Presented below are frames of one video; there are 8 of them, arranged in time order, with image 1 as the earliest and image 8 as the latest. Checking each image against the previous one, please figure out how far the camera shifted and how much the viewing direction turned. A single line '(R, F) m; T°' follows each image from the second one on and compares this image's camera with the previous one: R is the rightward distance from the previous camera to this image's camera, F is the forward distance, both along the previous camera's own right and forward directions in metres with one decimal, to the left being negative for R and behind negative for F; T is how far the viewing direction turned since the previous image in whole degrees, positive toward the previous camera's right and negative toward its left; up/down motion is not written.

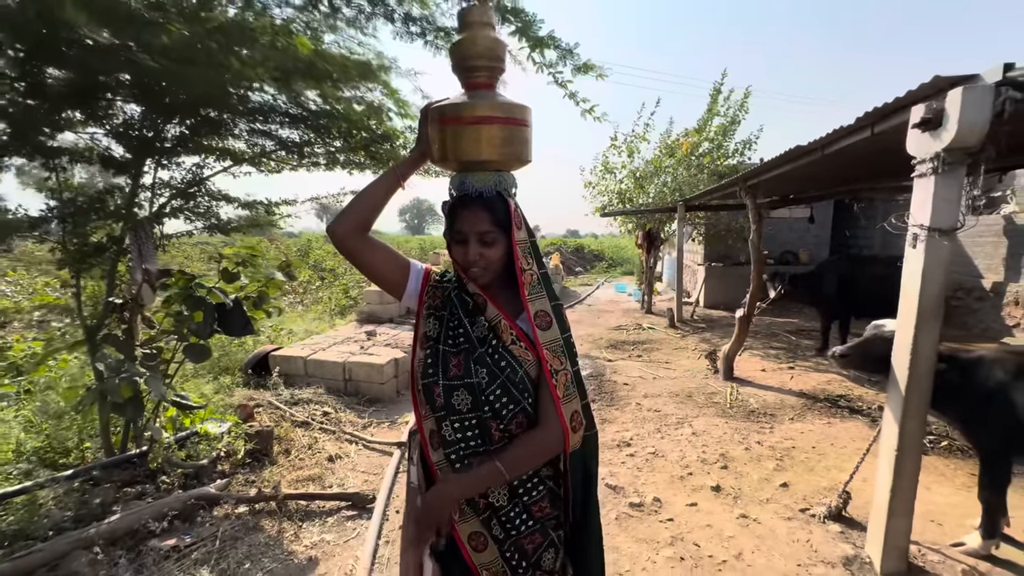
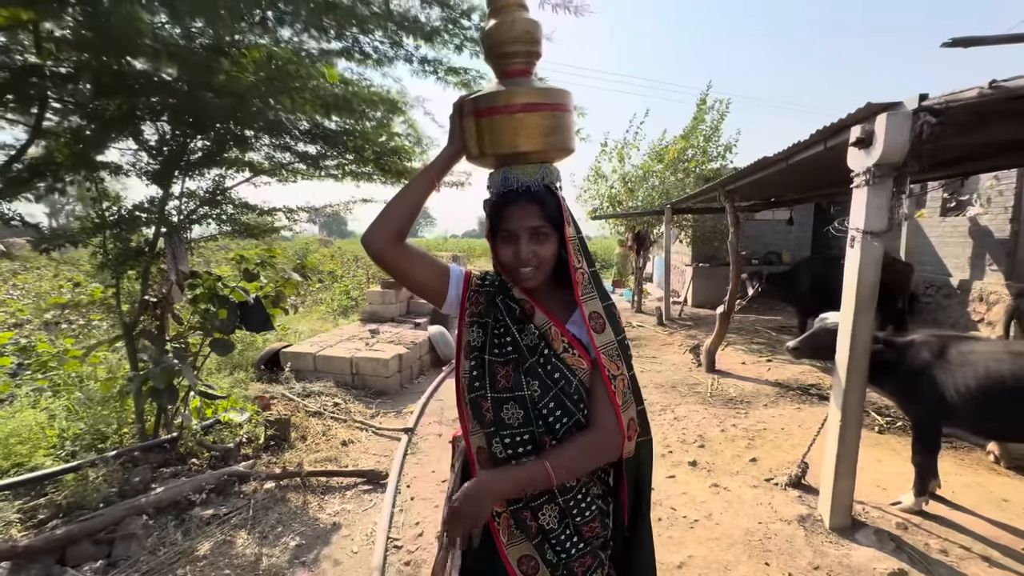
(0.0, -0.4) m; +1°
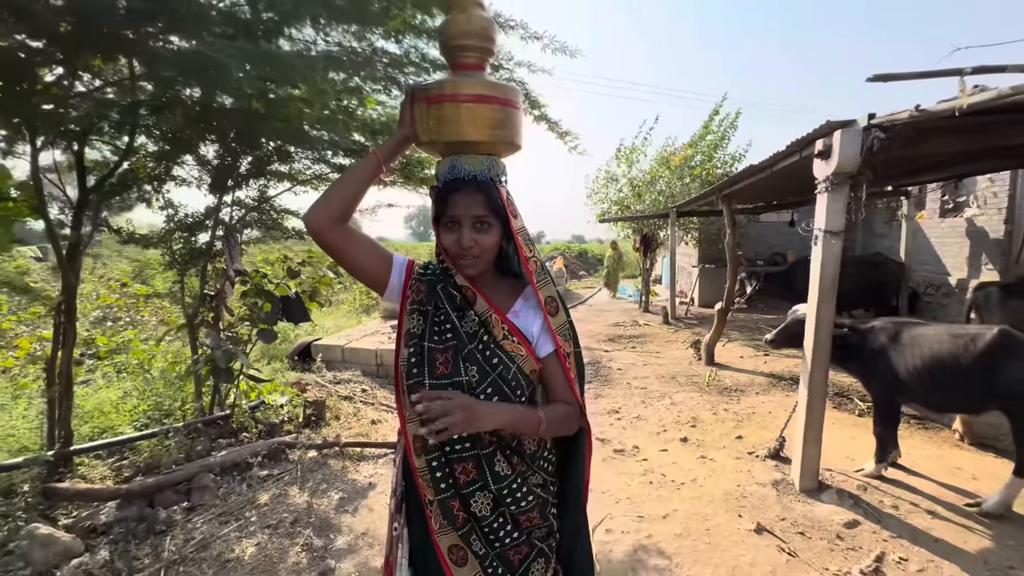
(0.0, -0.6) m; -2°
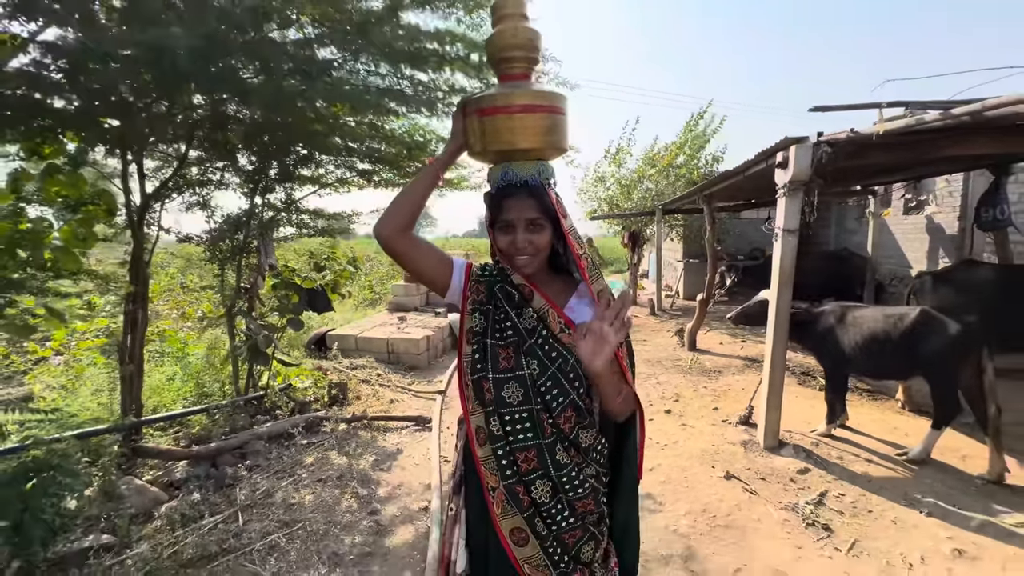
(-0.2, -0.6) m; +1°
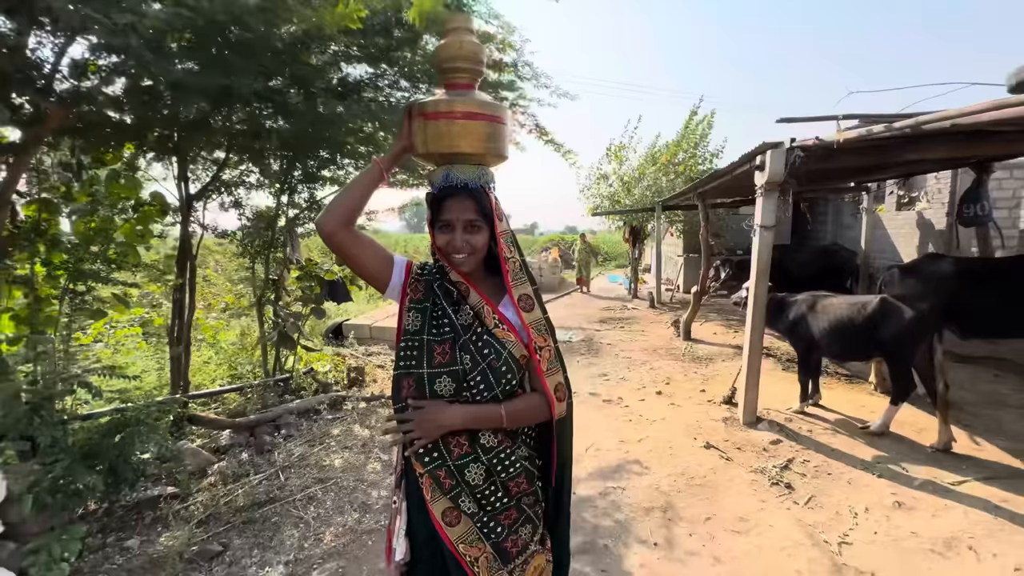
(0.0, -0.5) m; -1°
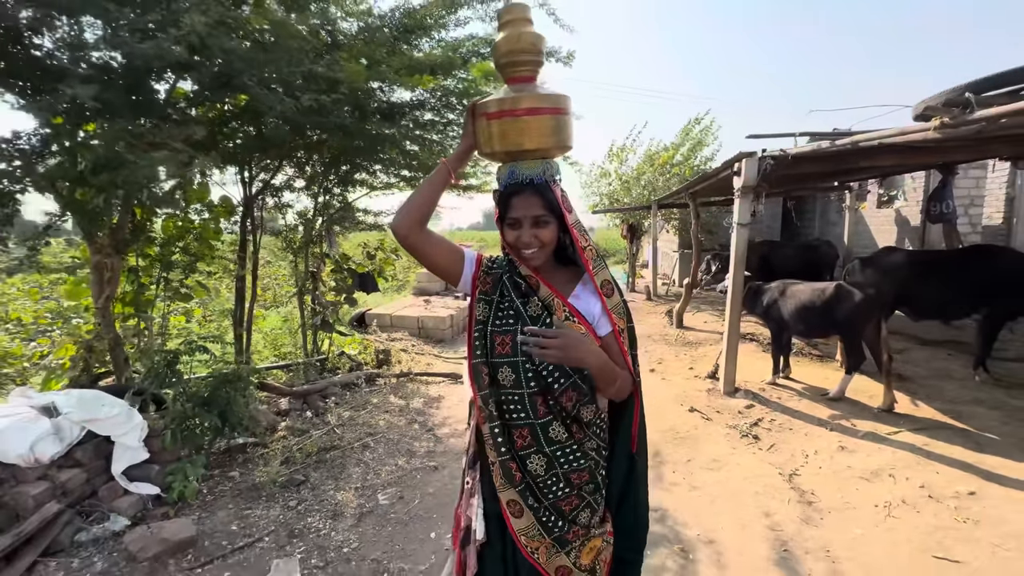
(-0.2, -0.8) m; 0°
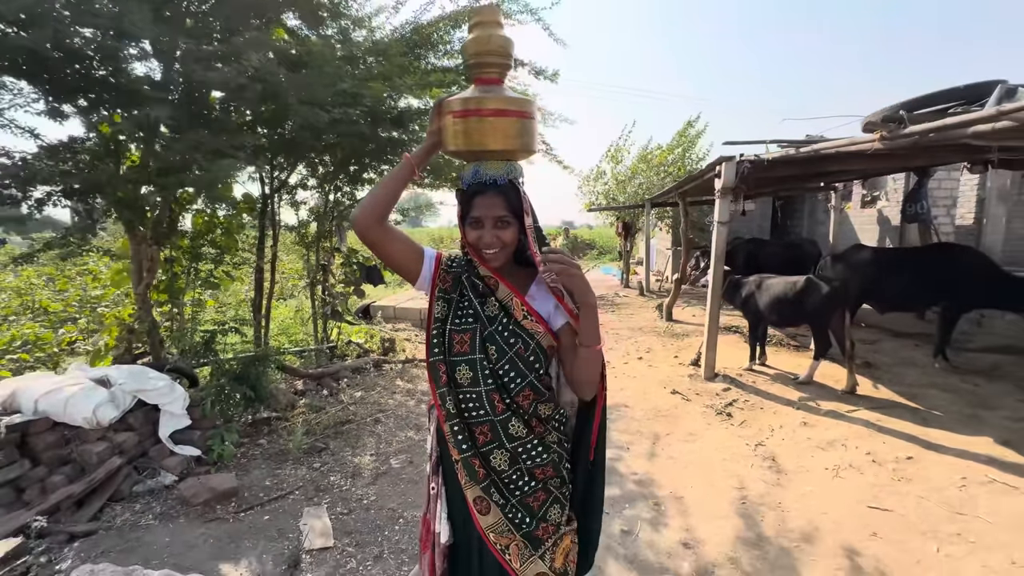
(0.0, -0.5) m; 0°
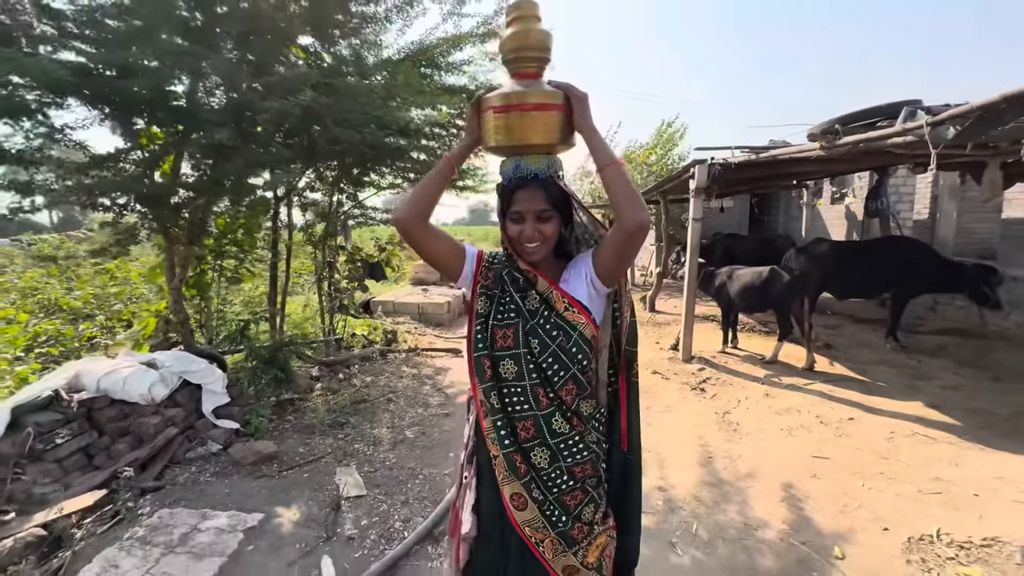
(-0.1, -0.6) m; +2°
